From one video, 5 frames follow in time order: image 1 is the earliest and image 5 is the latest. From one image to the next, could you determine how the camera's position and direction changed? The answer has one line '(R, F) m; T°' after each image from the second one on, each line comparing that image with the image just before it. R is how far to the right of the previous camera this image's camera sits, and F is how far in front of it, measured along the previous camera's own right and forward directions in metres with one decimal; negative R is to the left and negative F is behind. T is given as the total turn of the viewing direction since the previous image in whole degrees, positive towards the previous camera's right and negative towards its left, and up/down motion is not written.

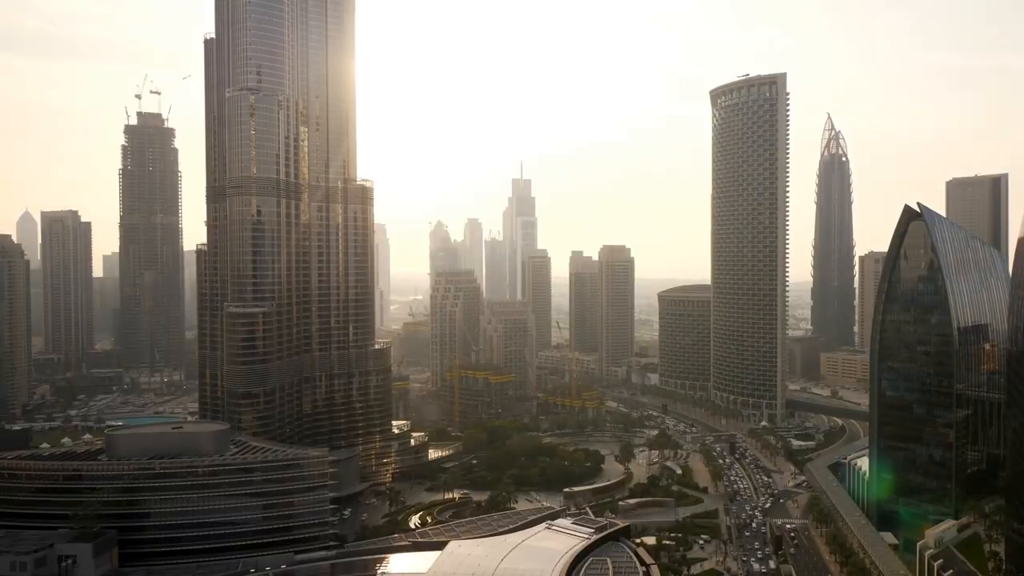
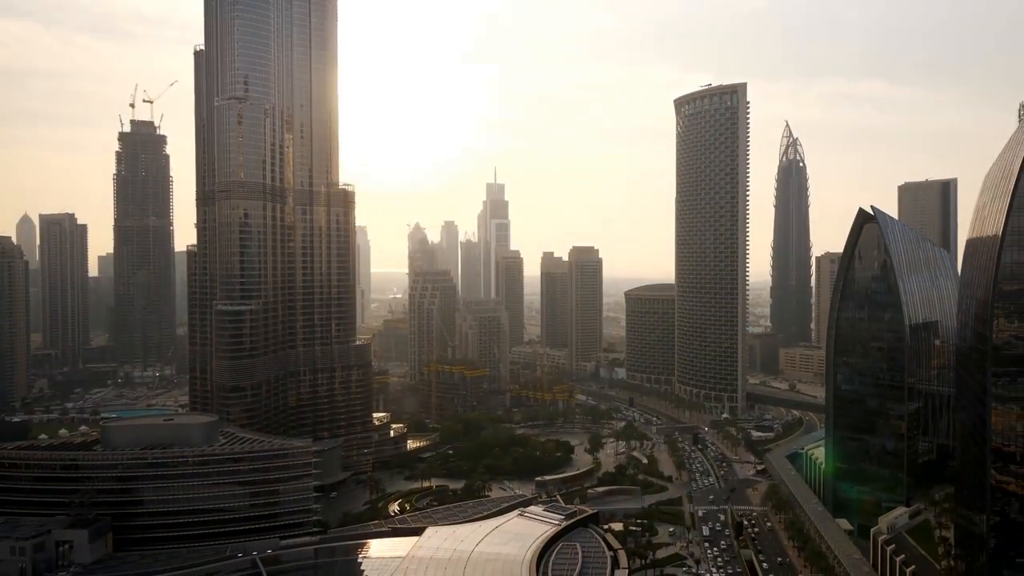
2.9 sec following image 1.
(+1.3, -1.9) m; 0°
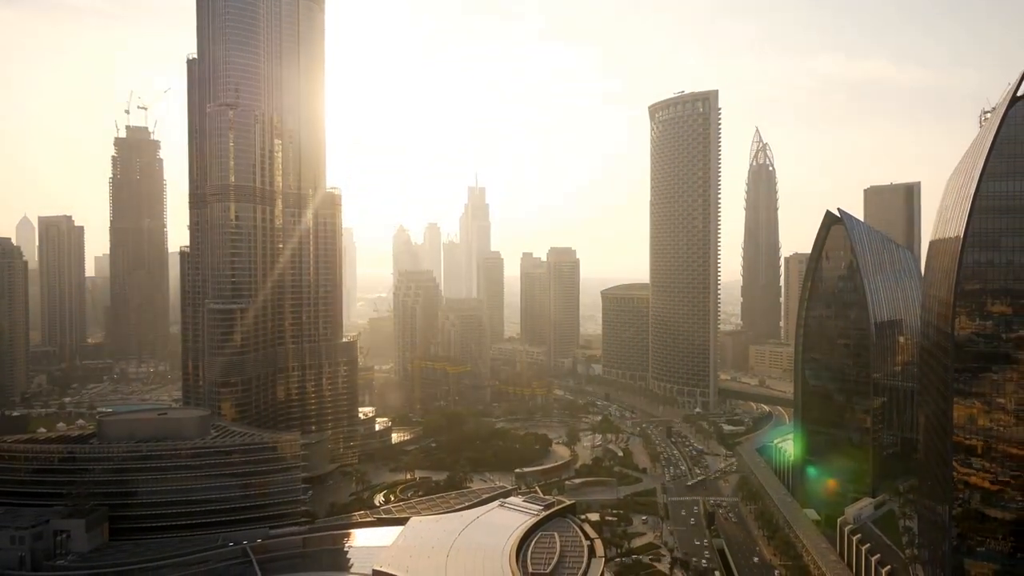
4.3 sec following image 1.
(+1.1, -1.5) m; 0°
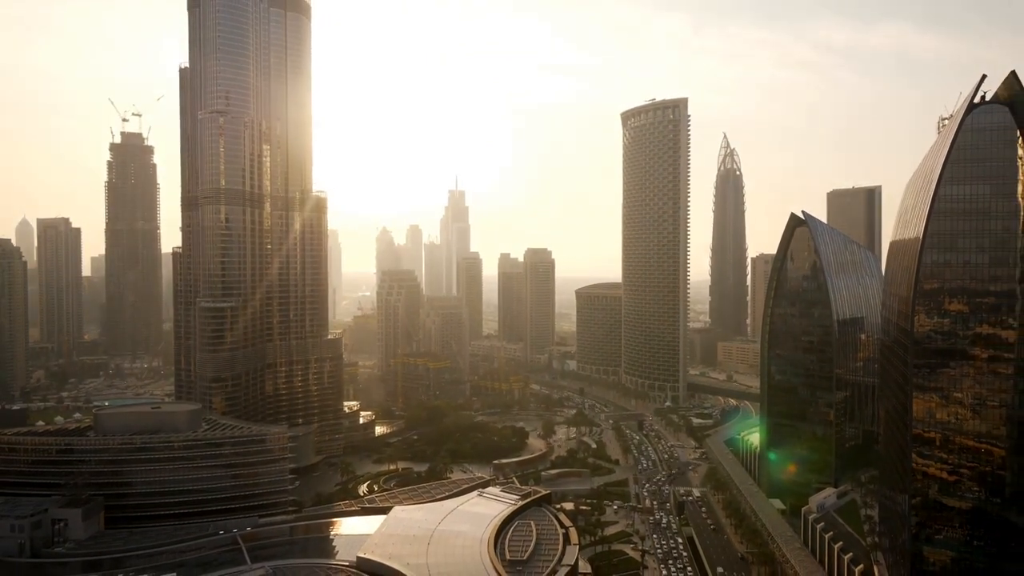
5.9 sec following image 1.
(+1.2, -1.7) m; 0°
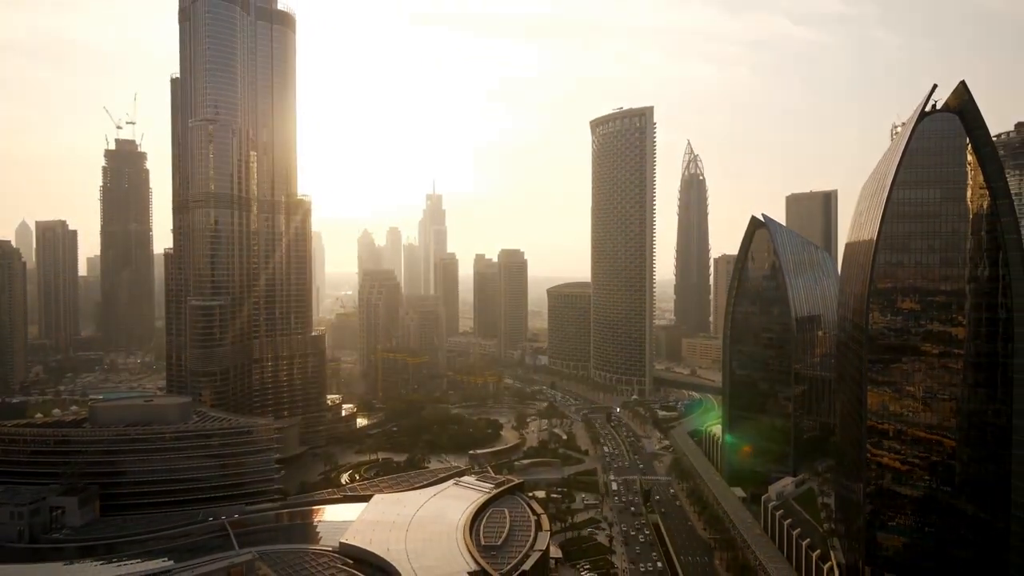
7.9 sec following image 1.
(+1.5, -2.1) m; 0°
